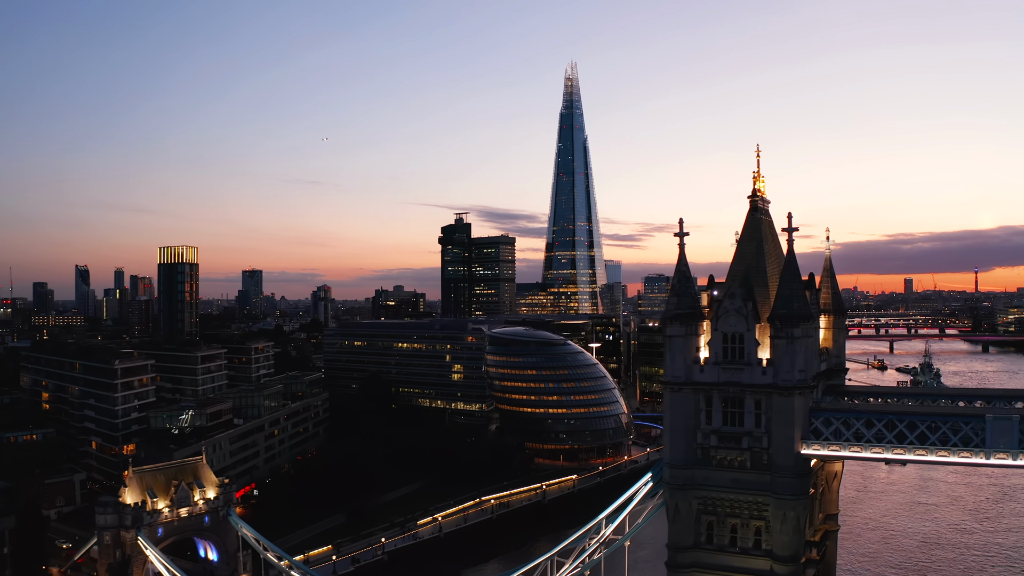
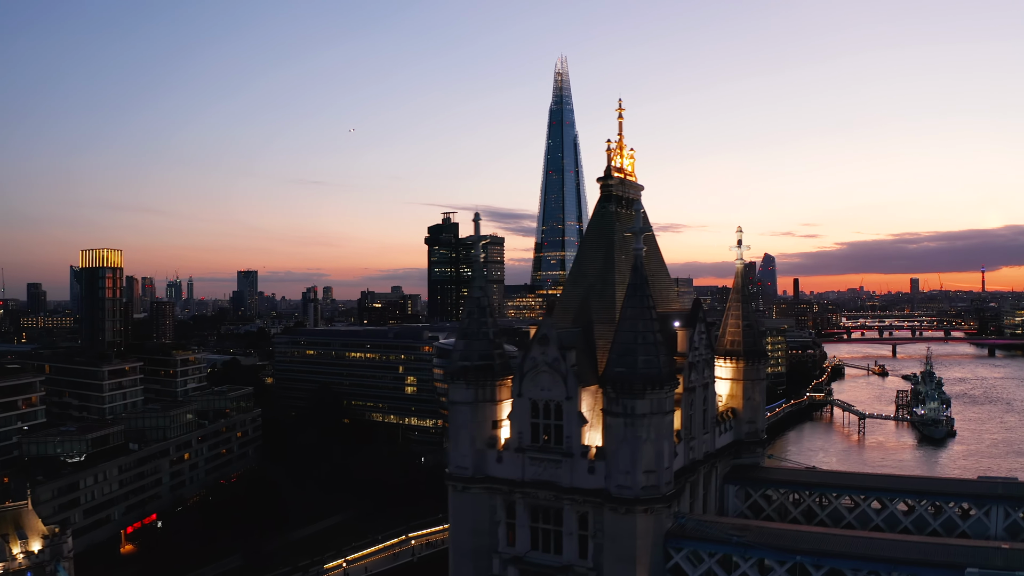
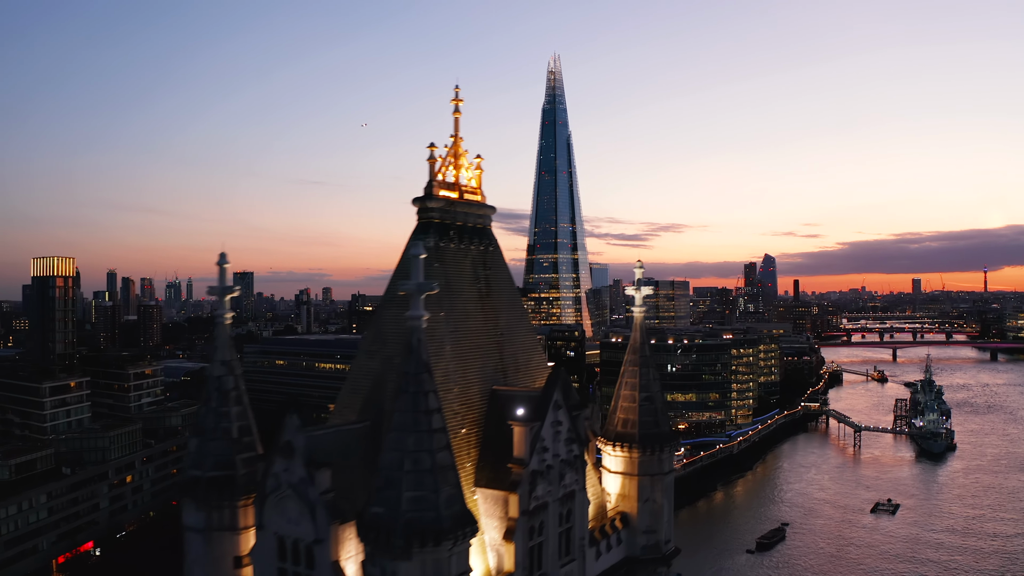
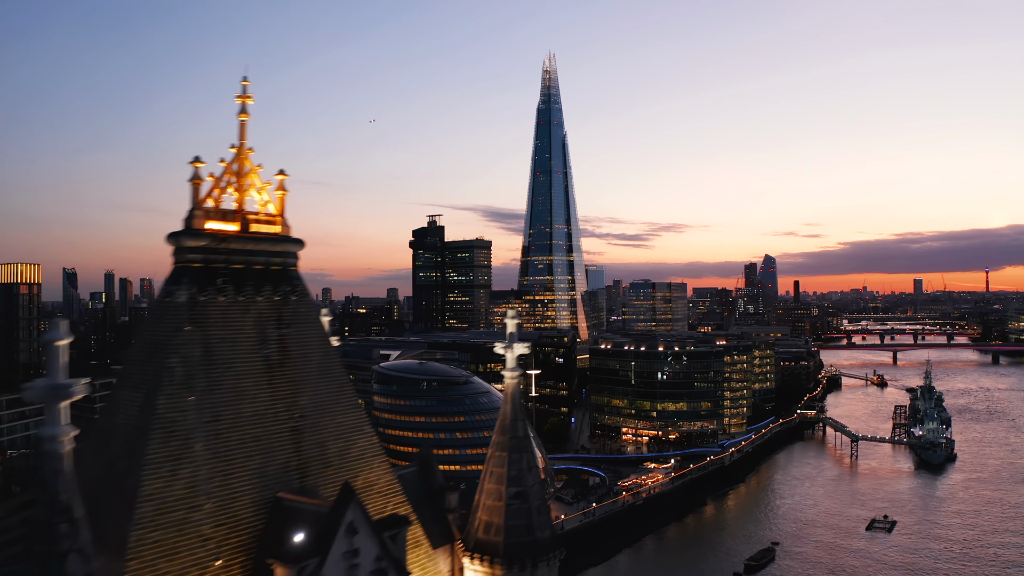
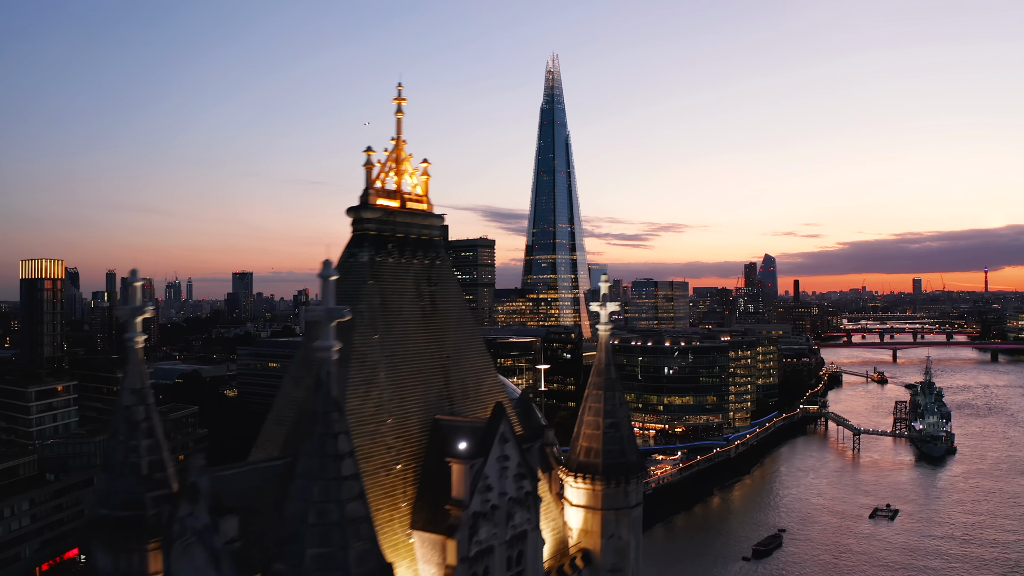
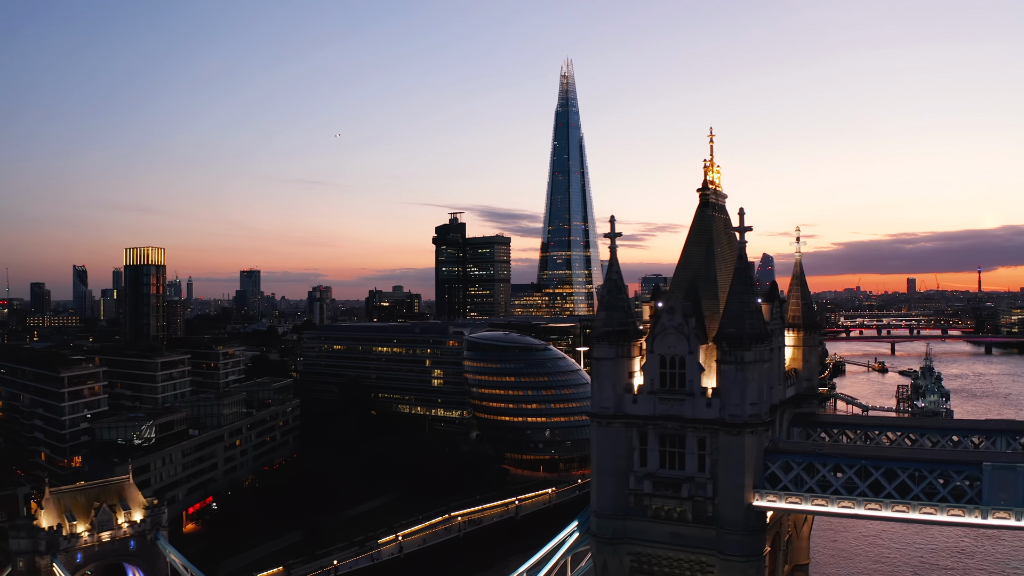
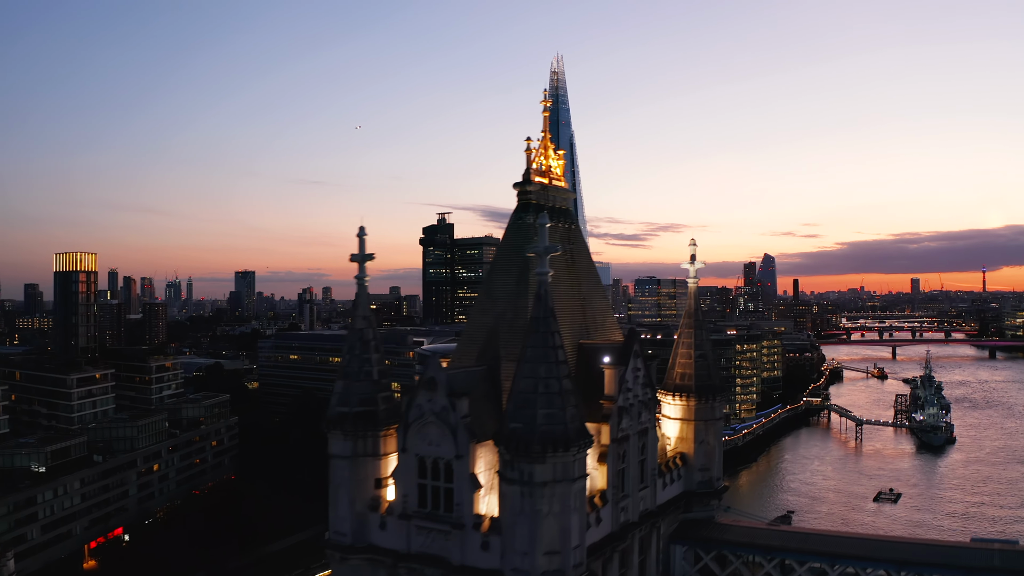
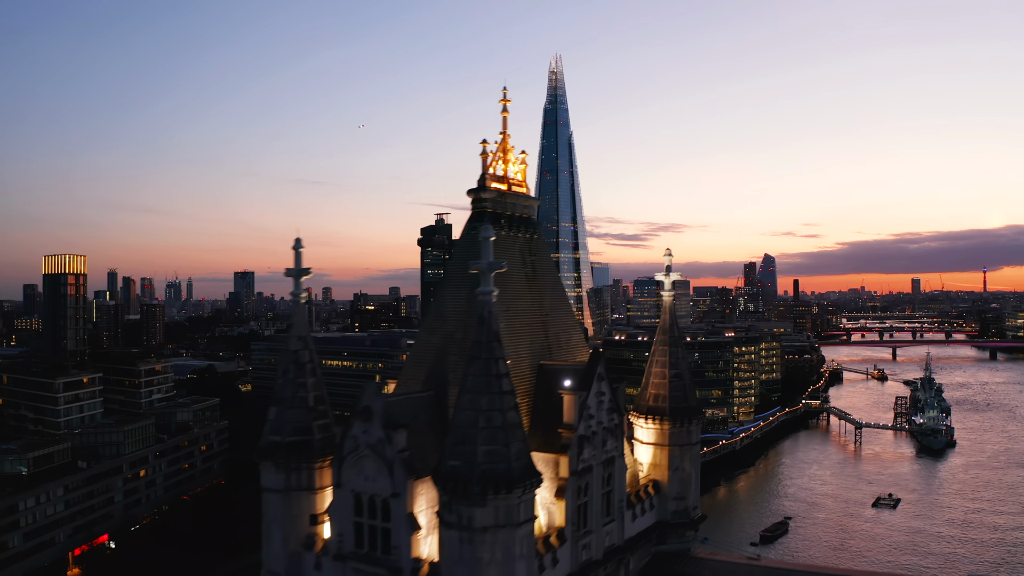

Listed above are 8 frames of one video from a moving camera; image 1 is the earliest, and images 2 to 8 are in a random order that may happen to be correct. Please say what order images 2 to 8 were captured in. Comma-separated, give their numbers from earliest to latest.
6, 2, 7, 8, 3, 5, 4
